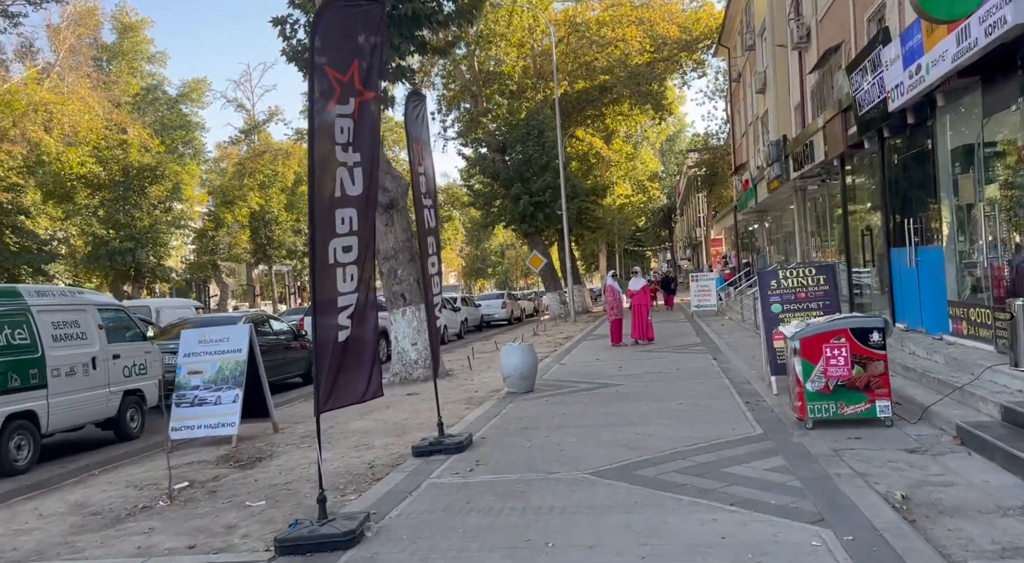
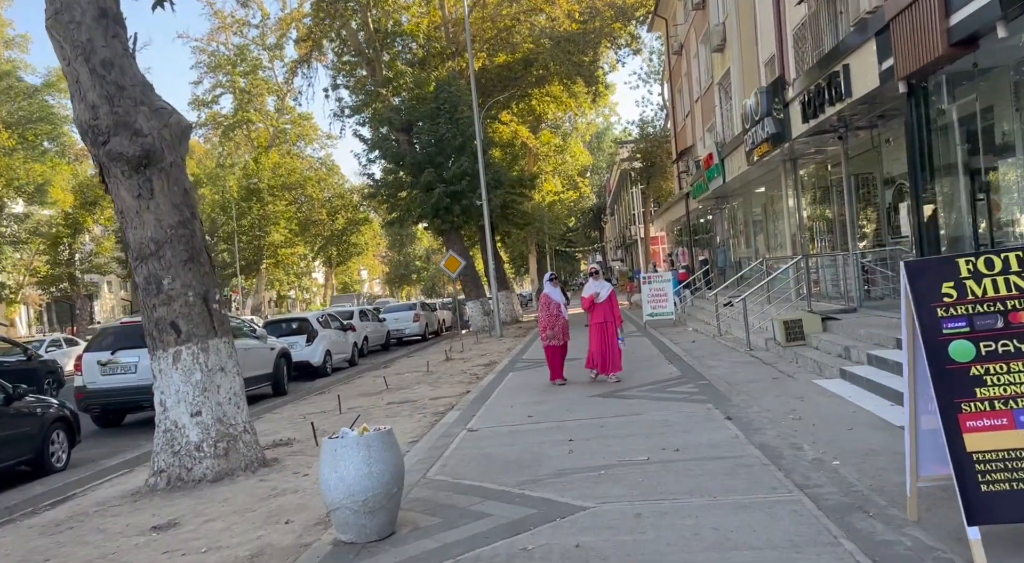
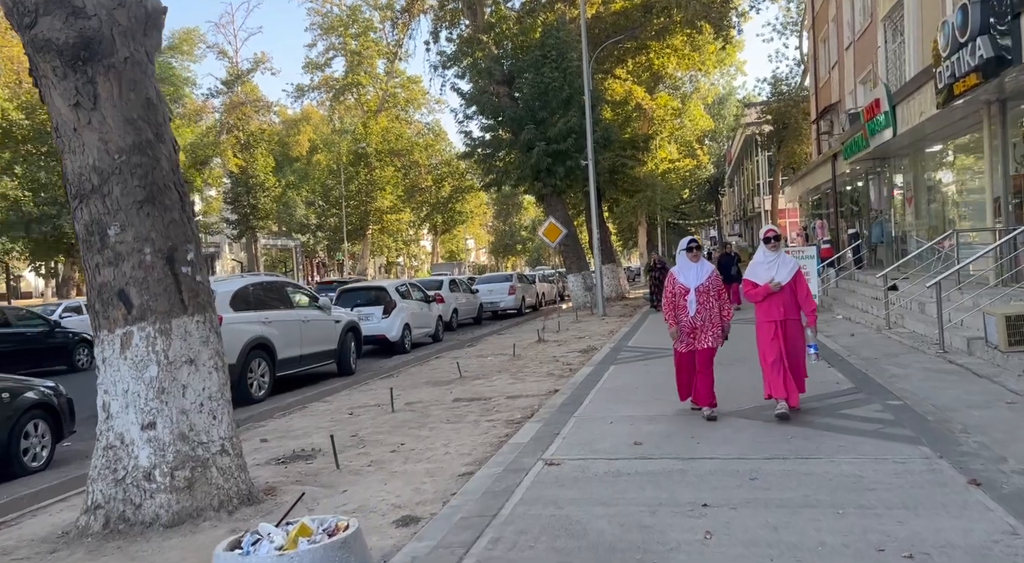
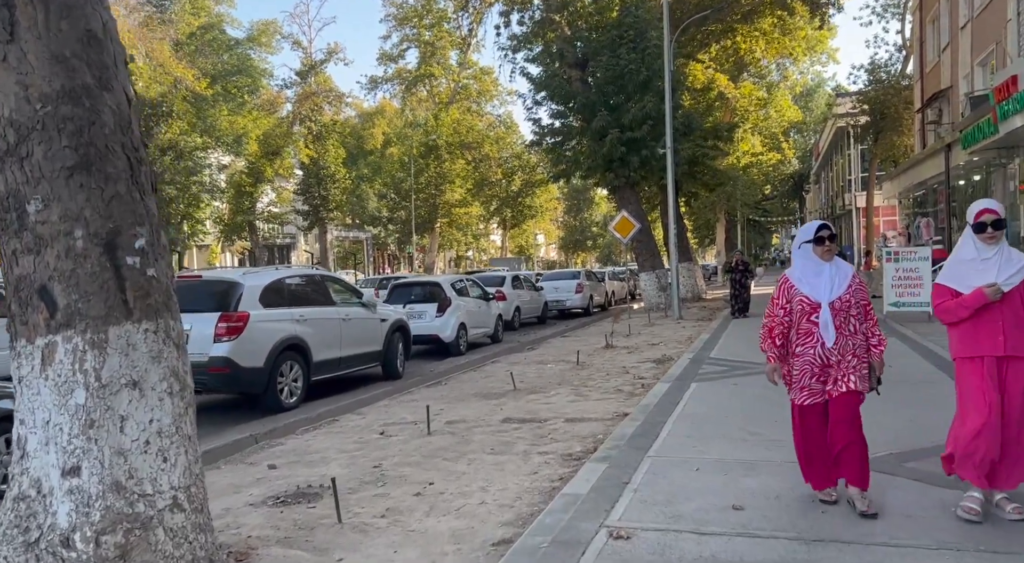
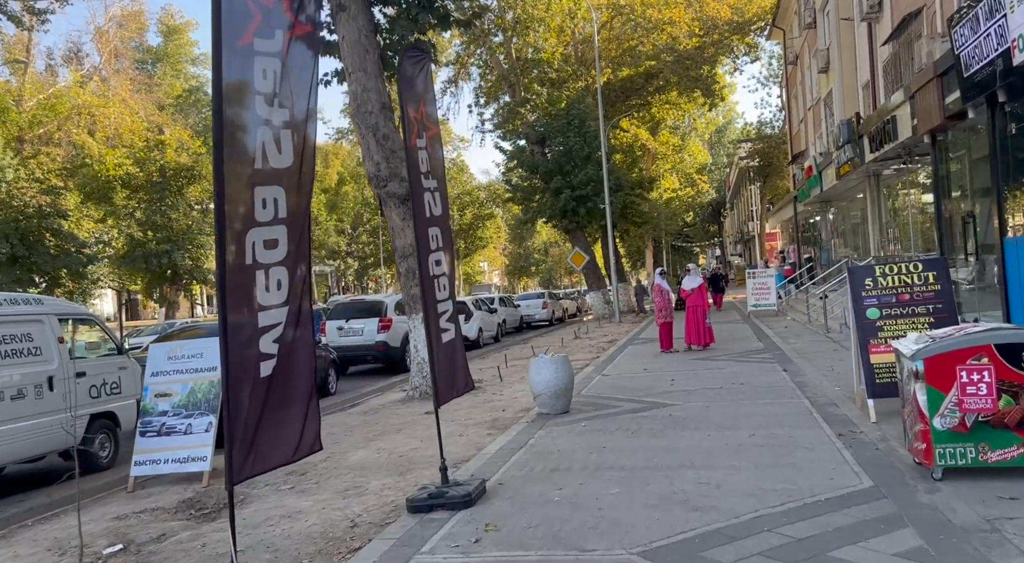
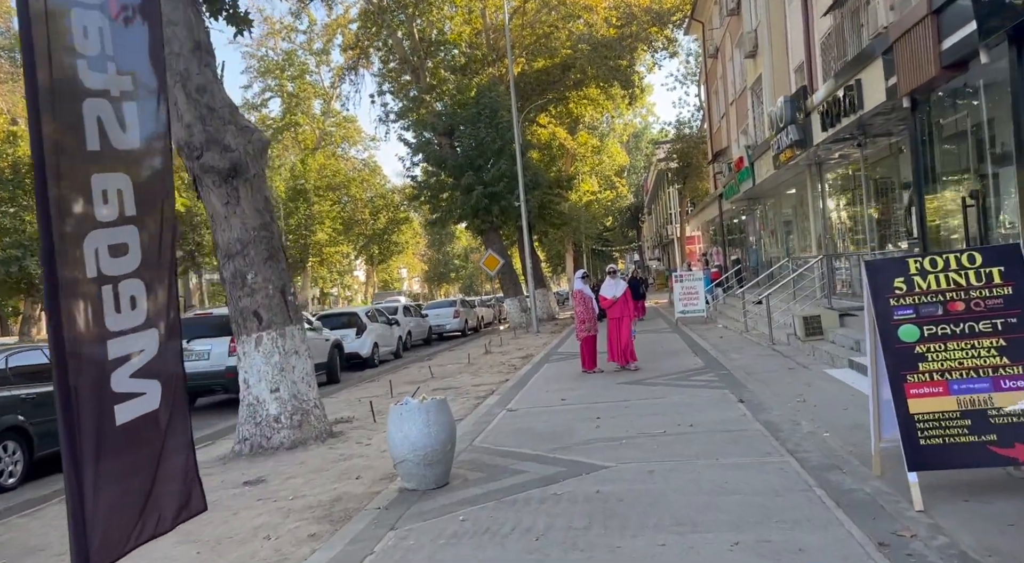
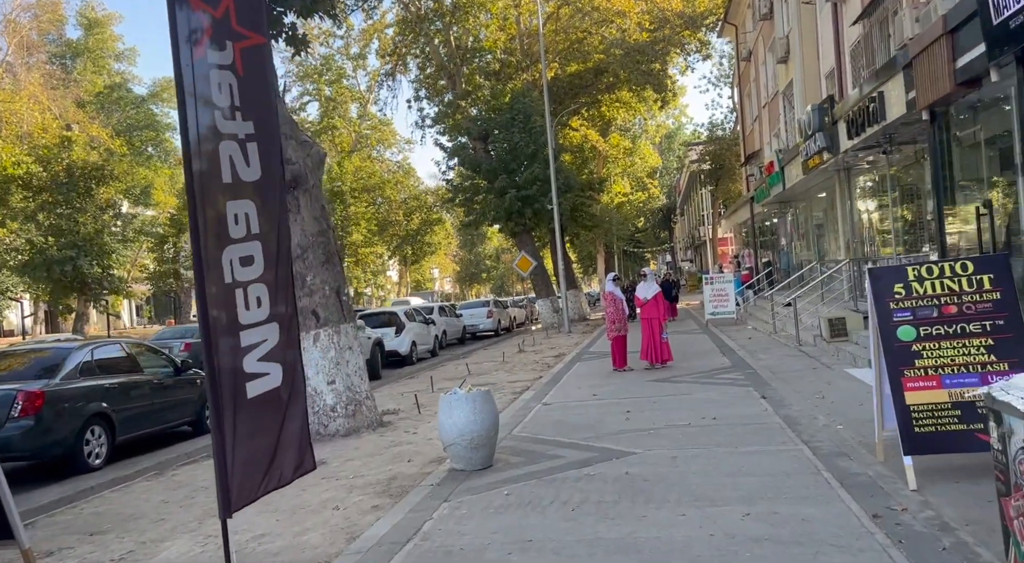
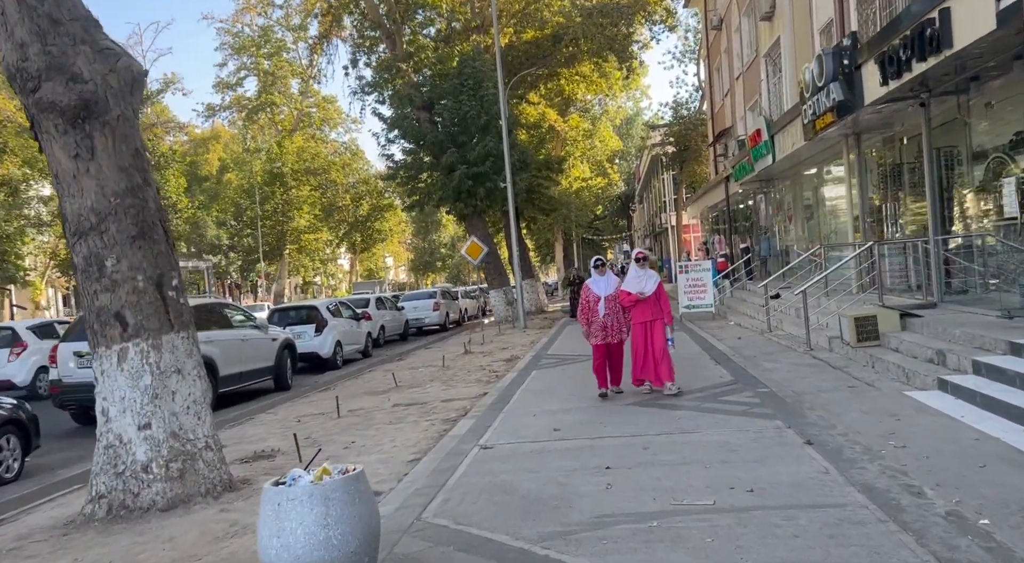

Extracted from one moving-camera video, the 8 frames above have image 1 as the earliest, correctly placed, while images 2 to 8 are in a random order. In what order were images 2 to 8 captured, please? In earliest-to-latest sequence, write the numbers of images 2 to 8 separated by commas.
5, 7, 6, 2, 8, 3, 4
